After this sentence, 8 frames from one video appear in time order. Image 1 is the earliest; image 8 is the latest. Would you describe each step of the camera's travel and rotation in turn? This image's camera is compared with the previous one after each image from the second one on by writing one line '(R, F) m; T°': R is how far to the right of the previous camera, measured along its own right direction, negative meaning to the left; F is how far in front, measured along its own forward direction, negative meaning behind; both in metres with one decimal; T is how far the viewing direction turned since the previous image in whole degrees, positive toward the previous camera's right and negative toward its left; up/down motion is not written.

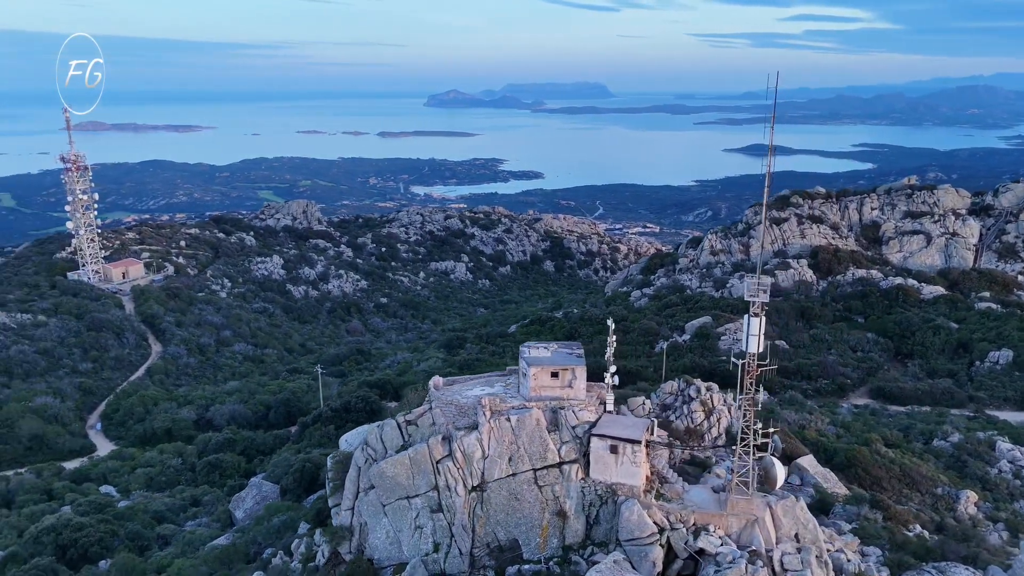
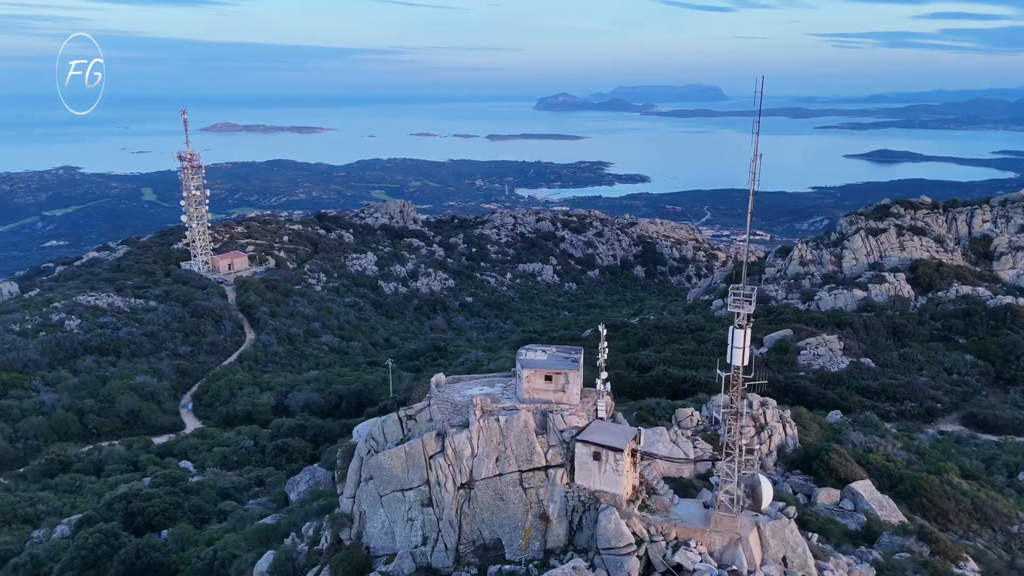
(+2.6, 0.0) m; -8°
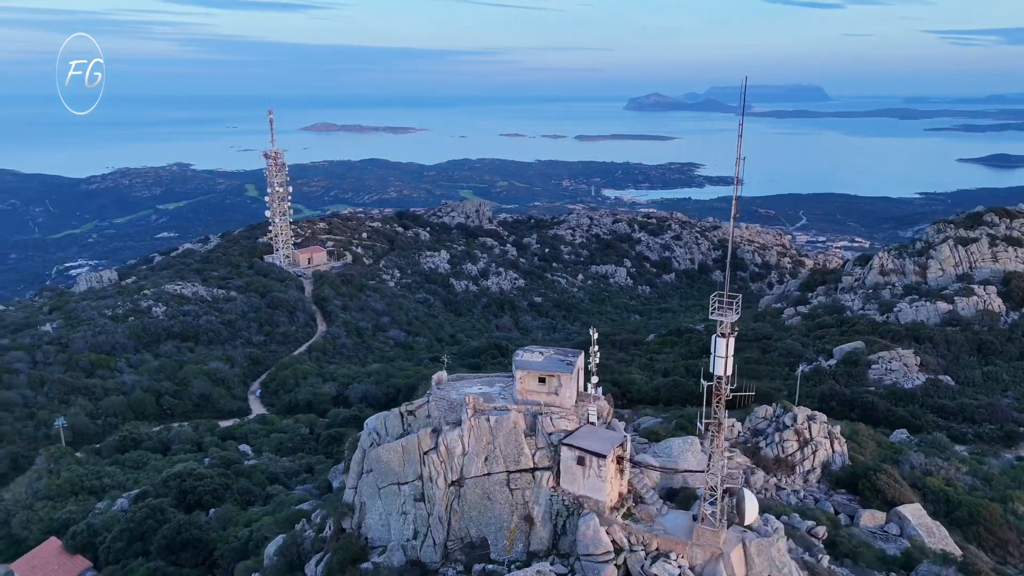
(+2.2, +0.1) m; -6°
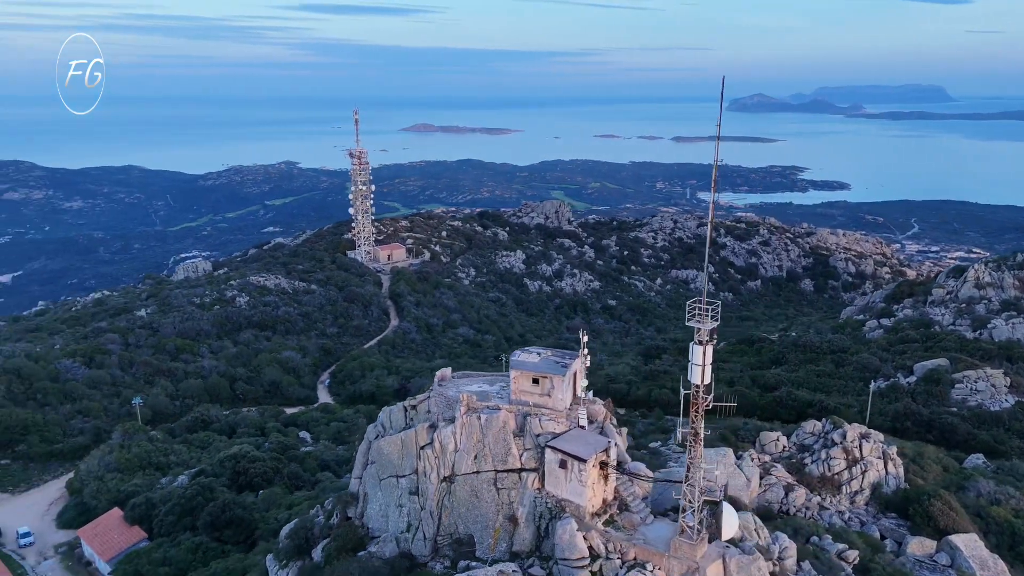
(+2.3, +0.1) m; -7°
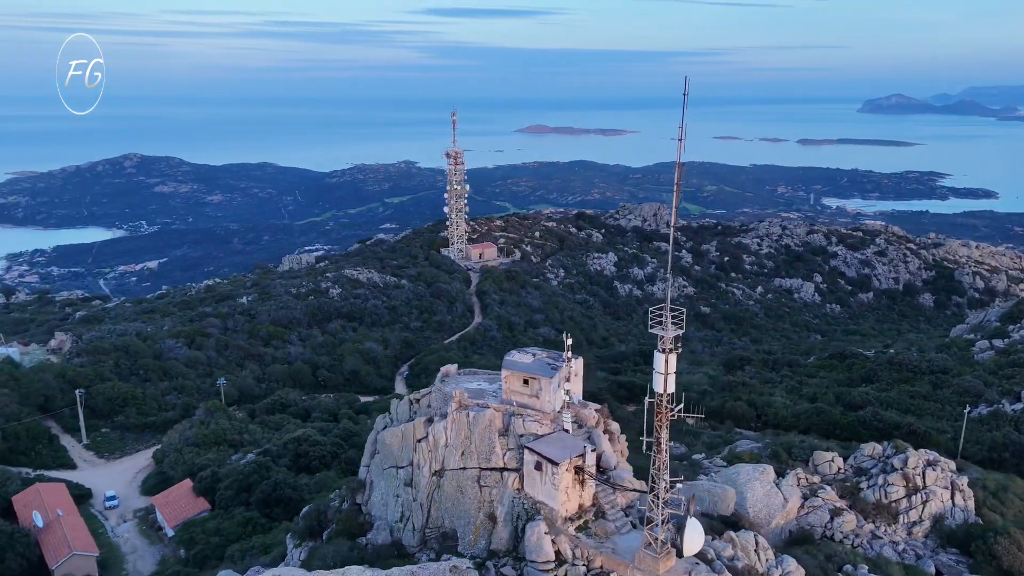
(+2.8, +0.1) m; -8°
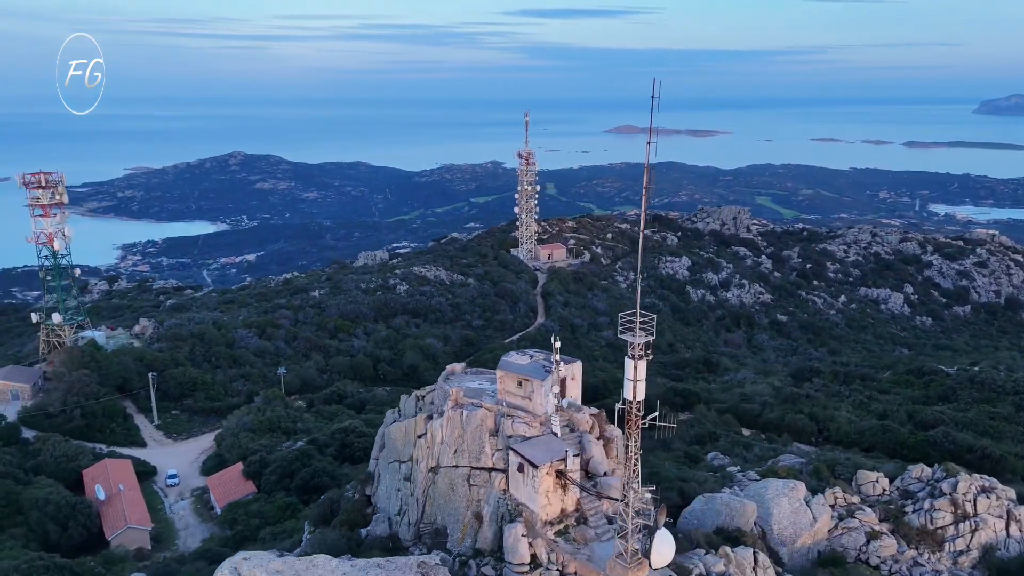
(+2.1, +0.1) m; -6°
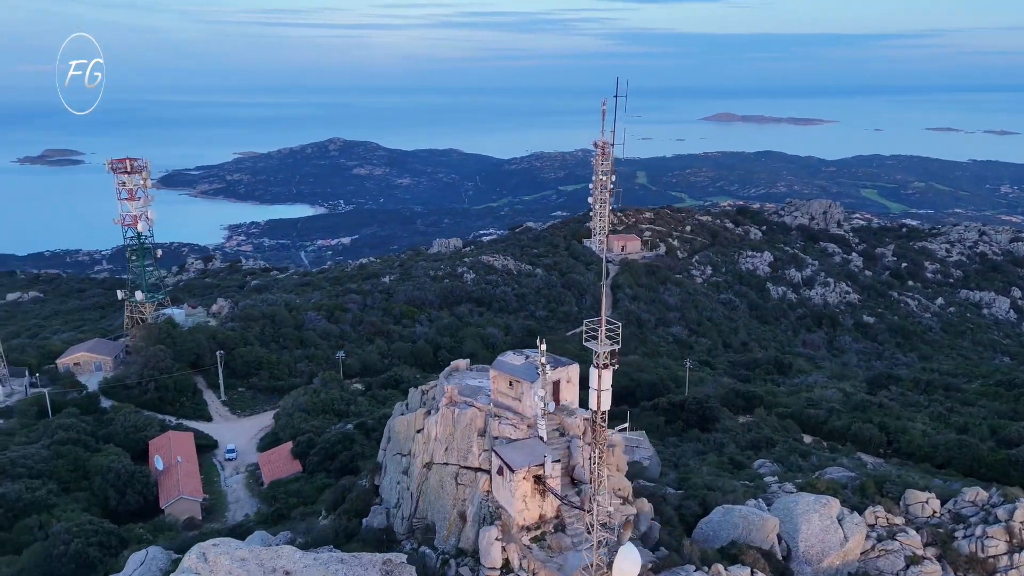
(+2.2, +0.4) m; -7°
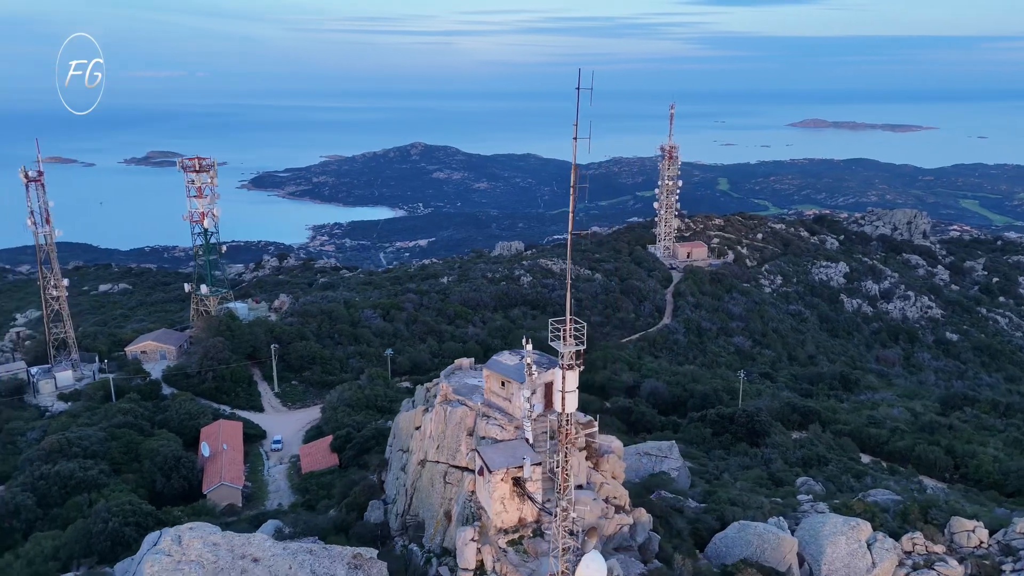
(+1.9, +0.3) m; -6°
